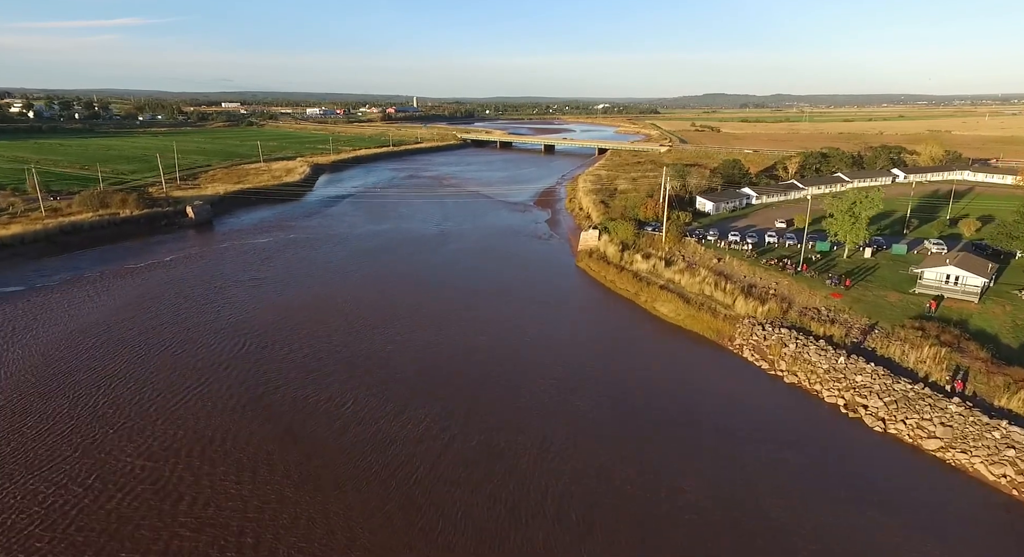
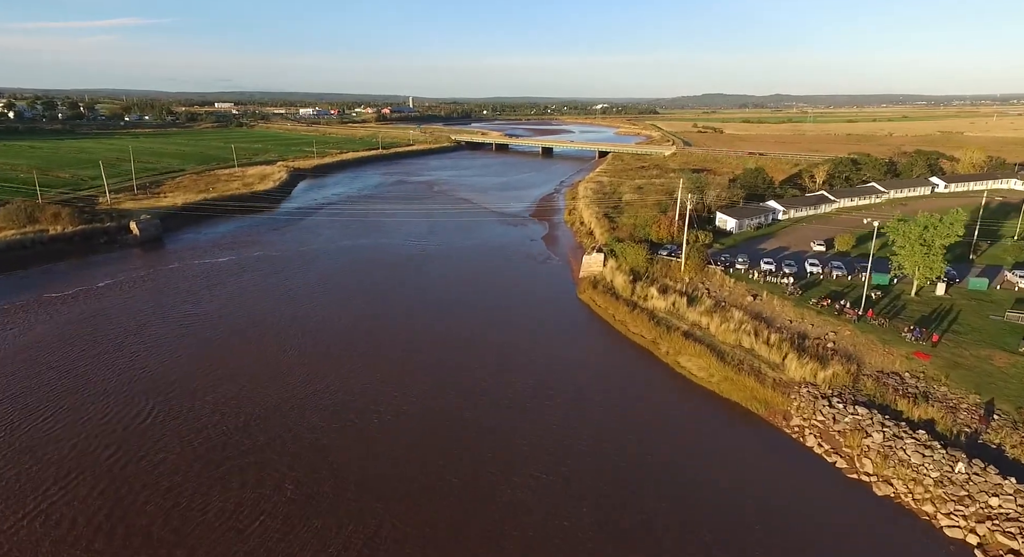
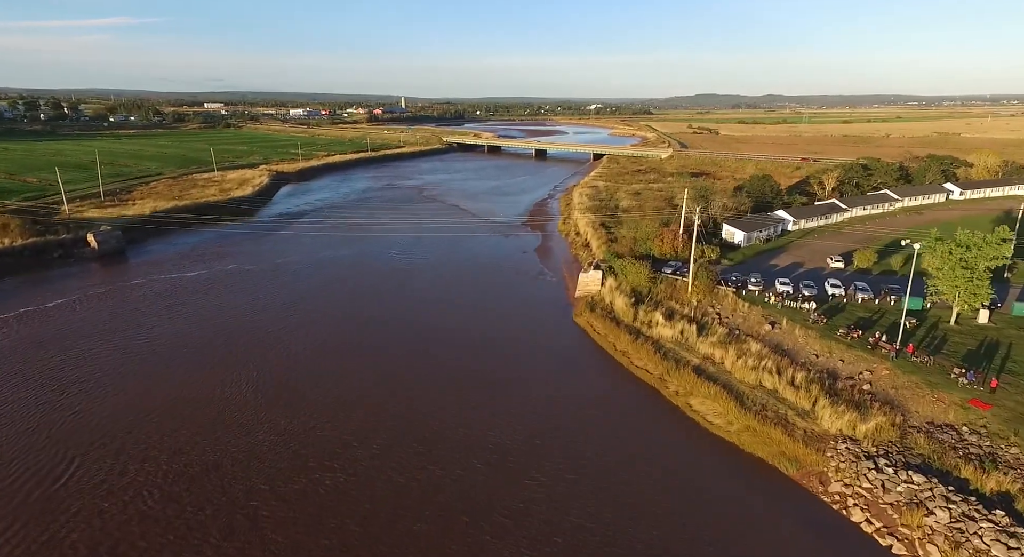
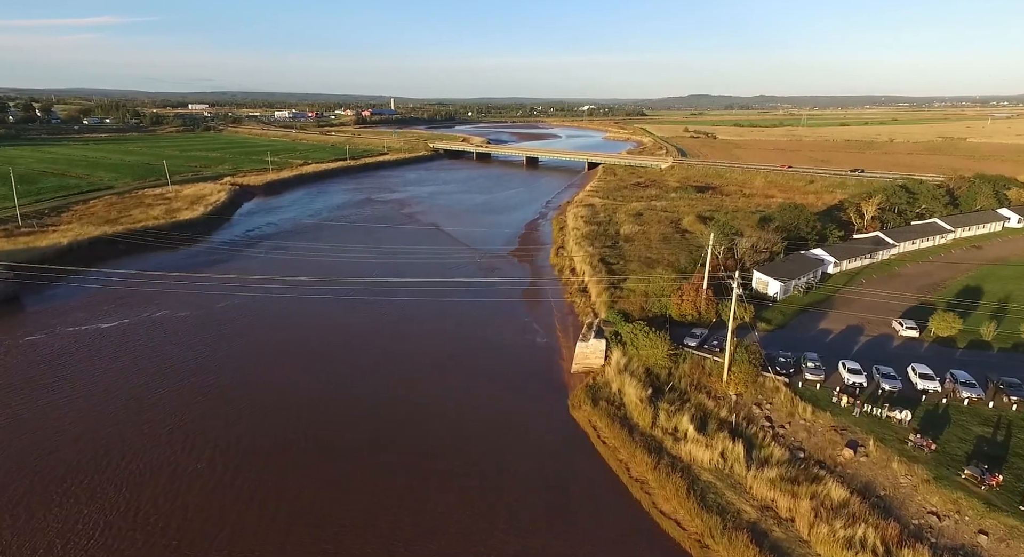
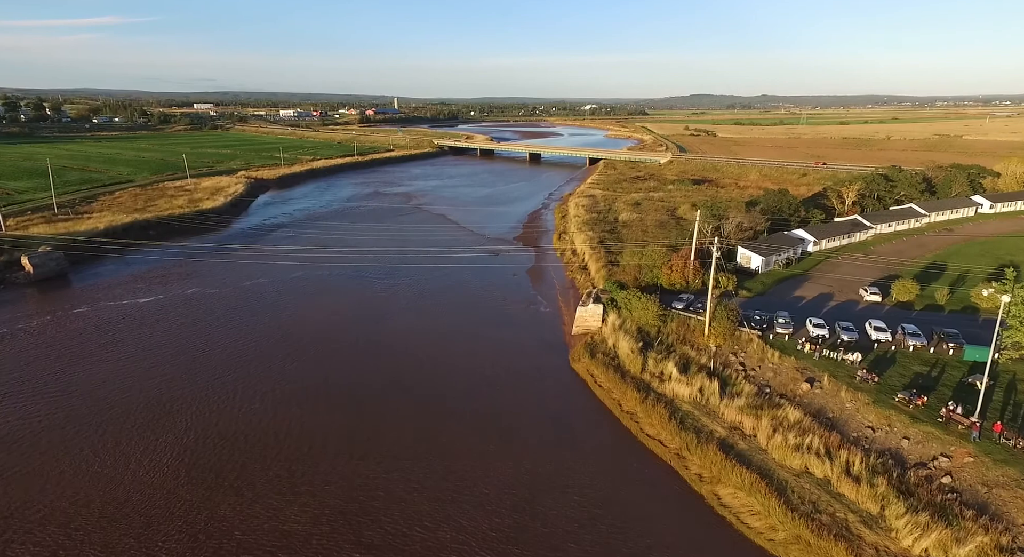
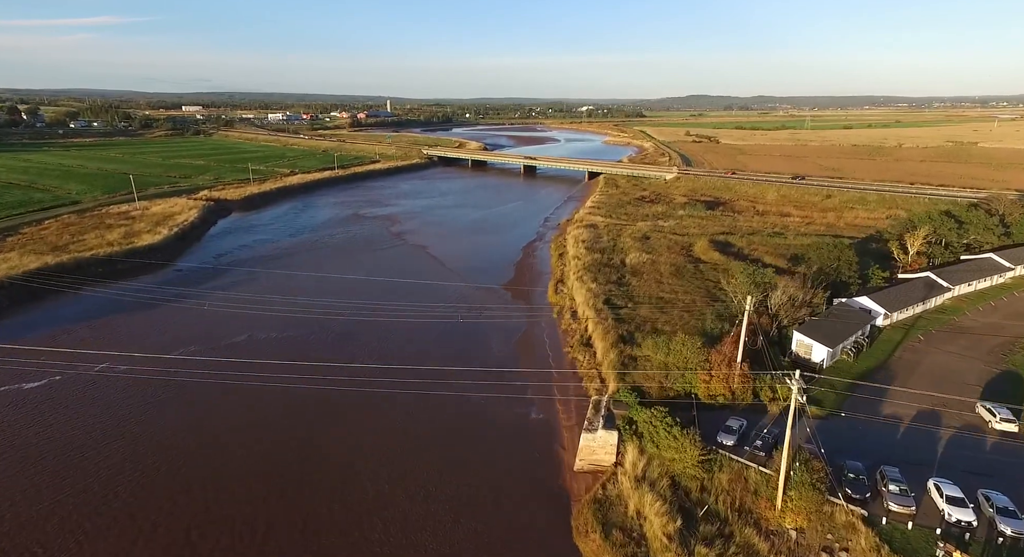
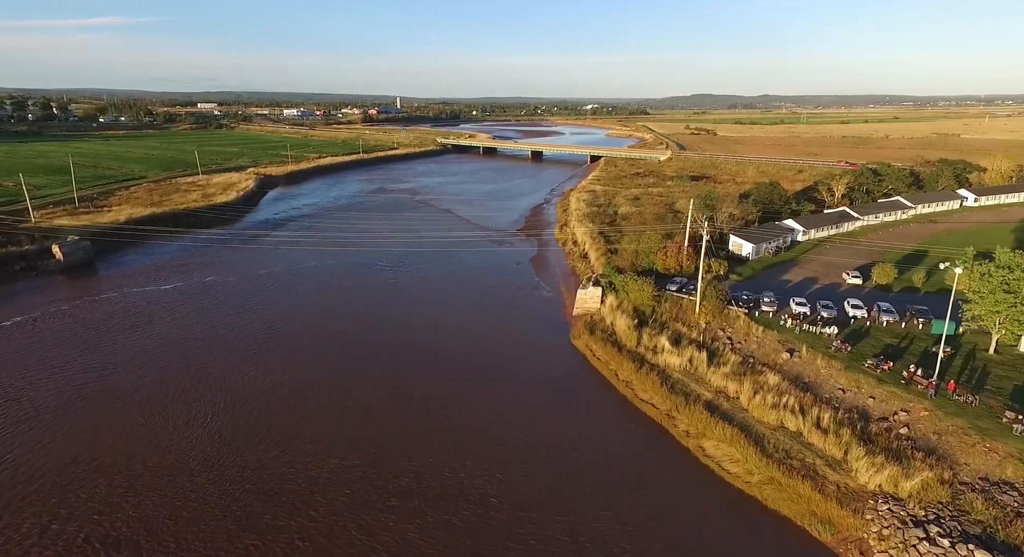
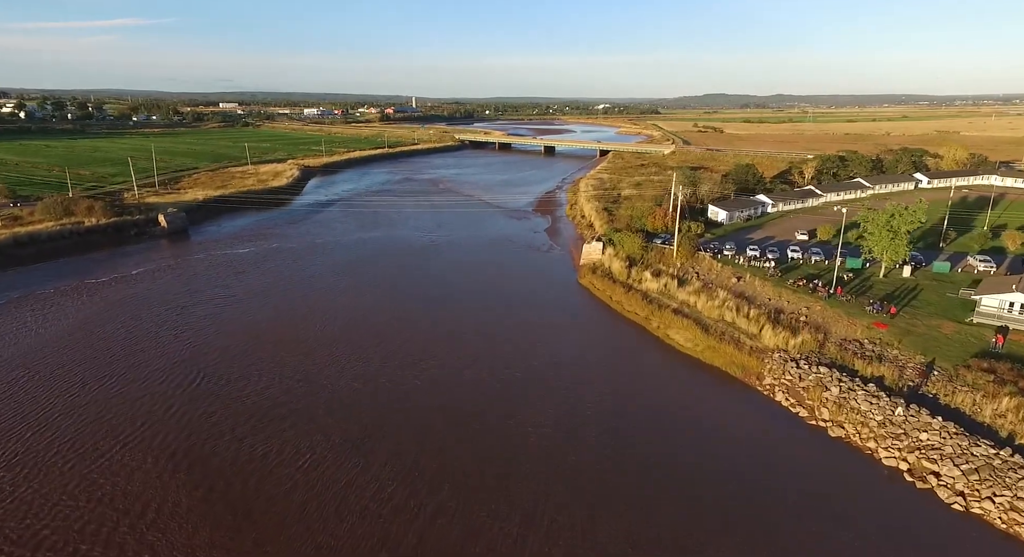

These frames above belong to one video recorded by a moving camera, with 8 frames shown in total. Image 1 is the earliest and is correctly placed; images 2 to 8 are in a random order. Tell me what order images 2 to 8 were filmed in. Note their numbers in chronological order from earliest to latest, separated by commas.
8, 2, 3, 7, 5, 4, 6
